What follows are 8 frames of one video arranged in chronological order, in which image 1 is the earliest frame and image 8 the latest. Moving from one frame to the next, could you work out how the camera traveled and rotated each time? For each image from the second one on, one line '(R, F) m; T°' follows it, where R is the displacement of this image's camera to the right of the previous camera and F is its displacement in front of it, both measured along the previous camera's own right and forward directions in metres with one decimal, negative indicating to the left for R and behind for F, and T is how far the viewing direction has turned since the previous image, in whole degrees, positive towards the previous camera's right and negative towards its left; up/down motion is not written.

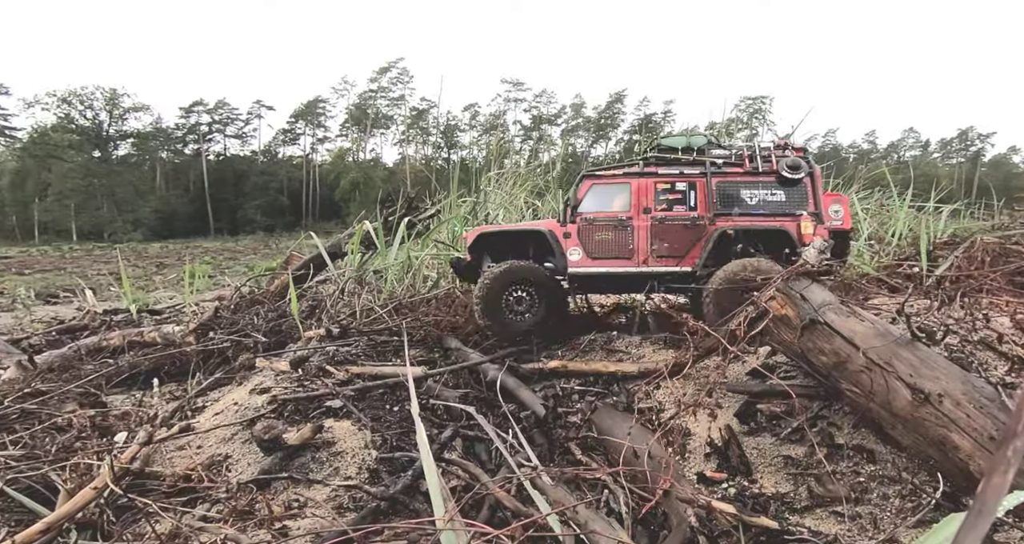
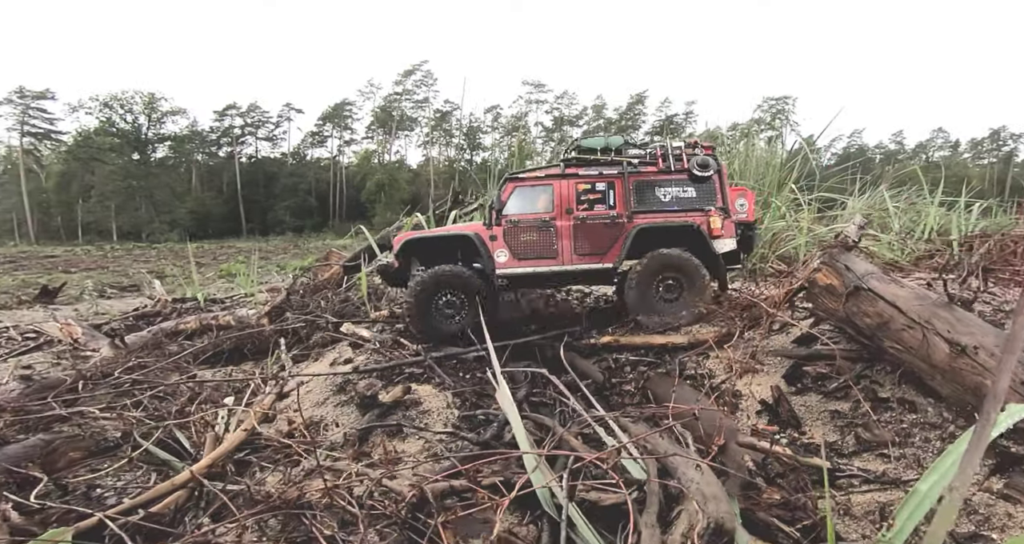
(-0.3, -0.3) m; -2°
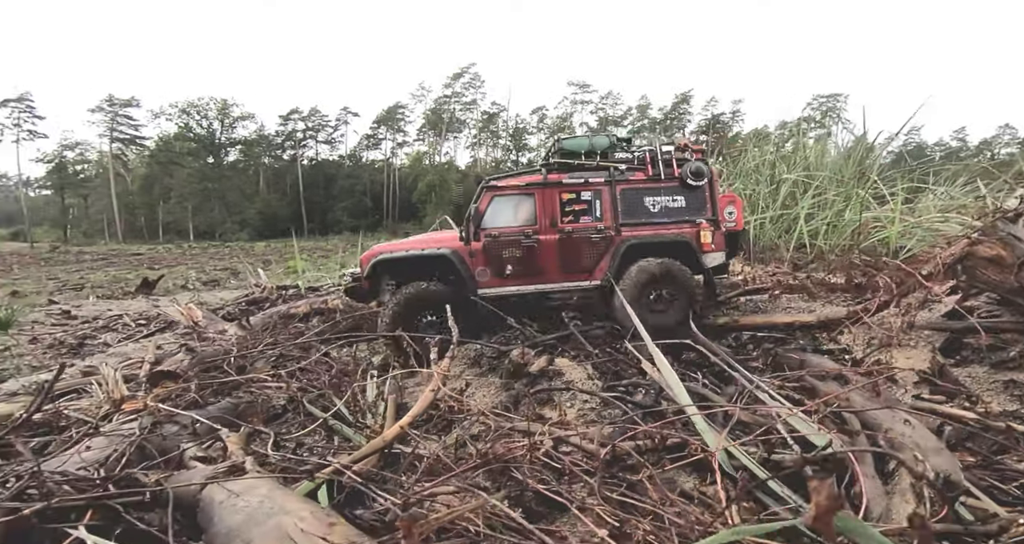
(-0.6, -0.1) m; -4°
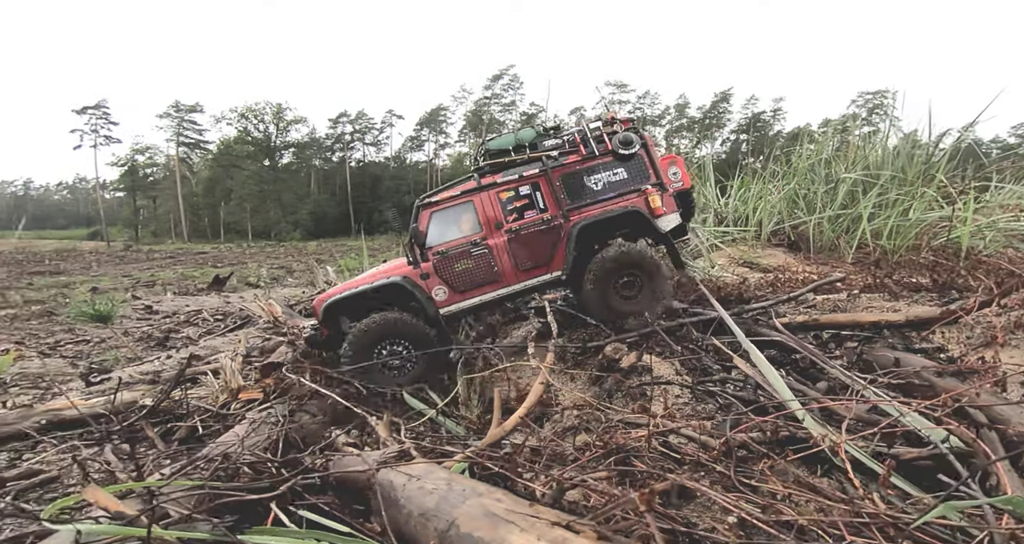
(-0.4, -0.1) m; -3°
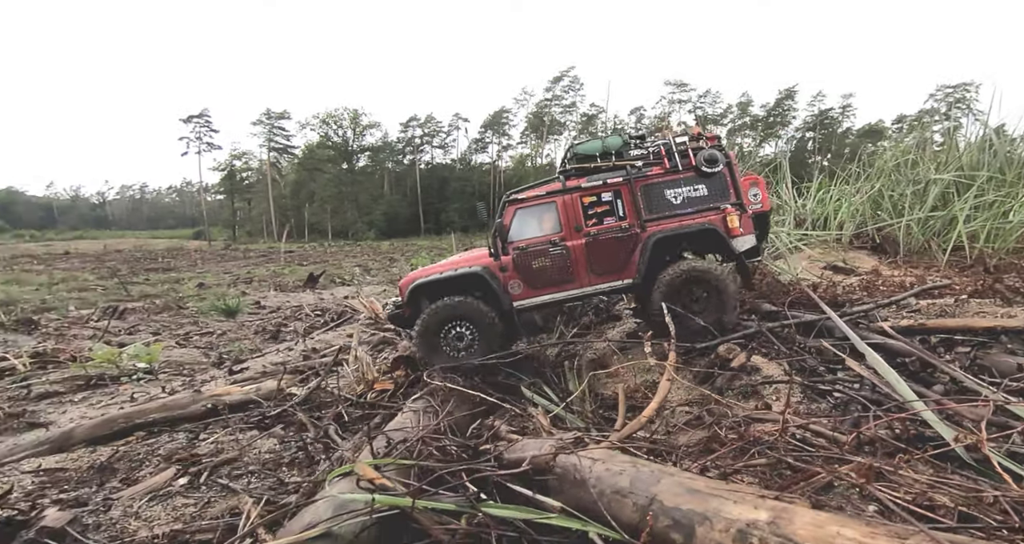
(-0.5, -0.3) m; -5°
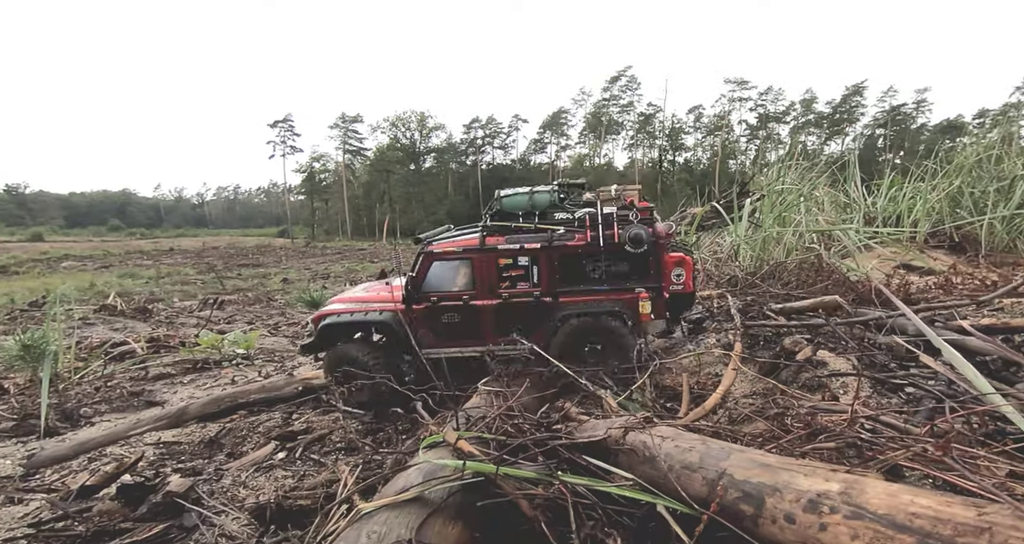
(-0.1, -0.2) m; -7°
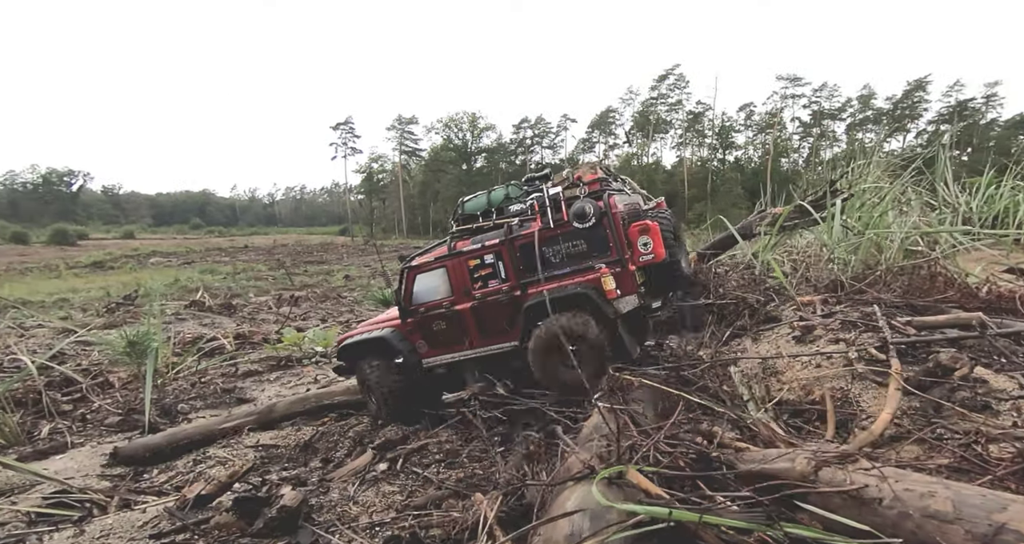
(-0.4, +0.2) m; -6°
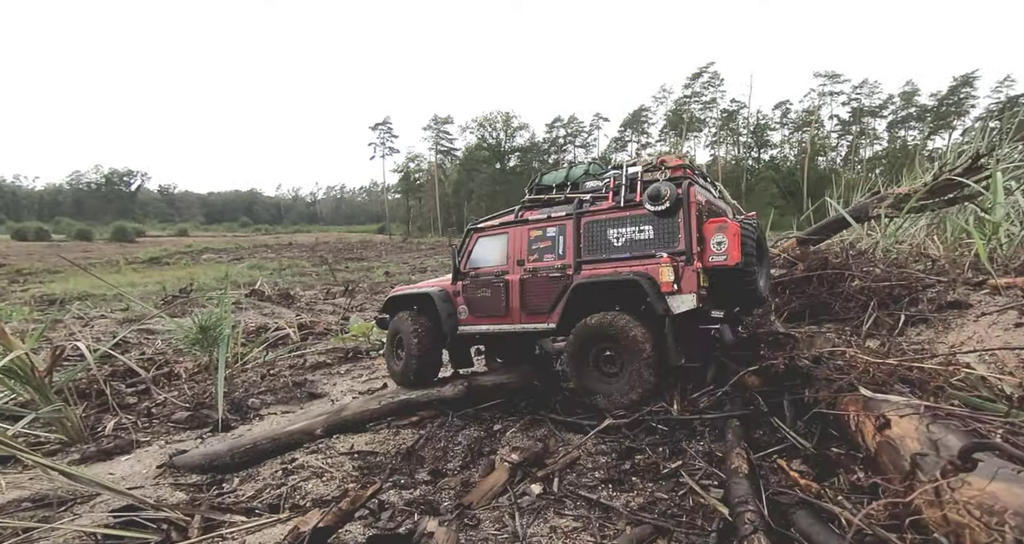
(-0.7, +0.7) m; -4°
